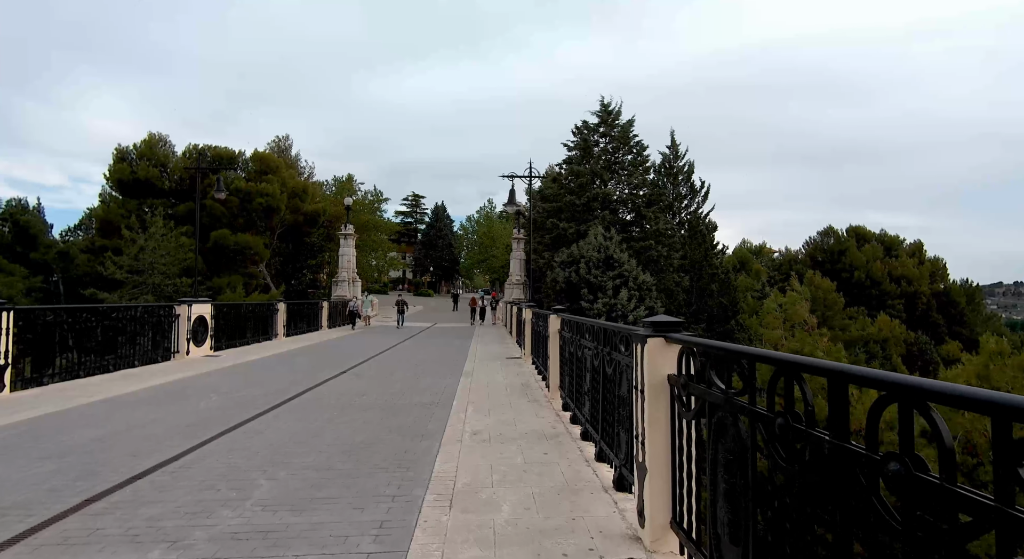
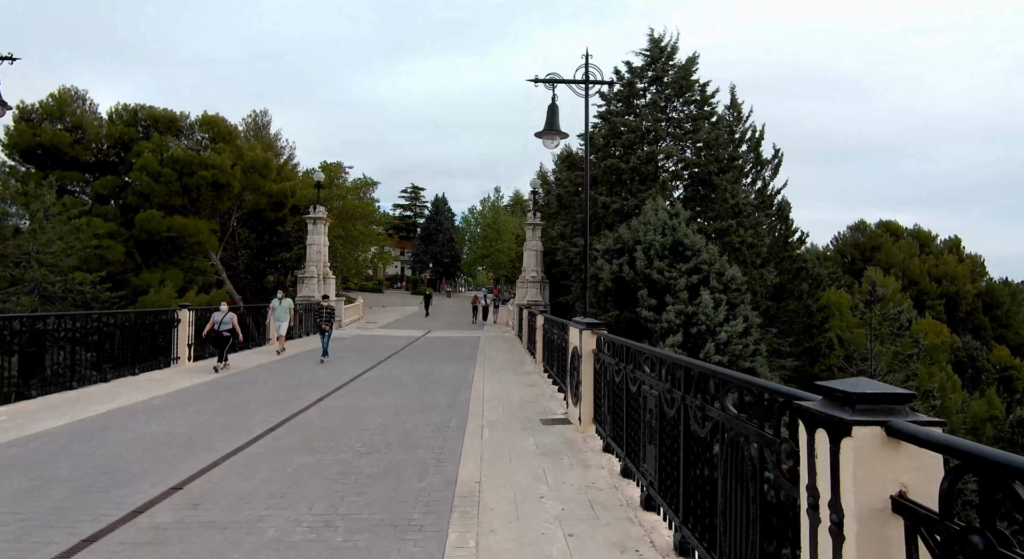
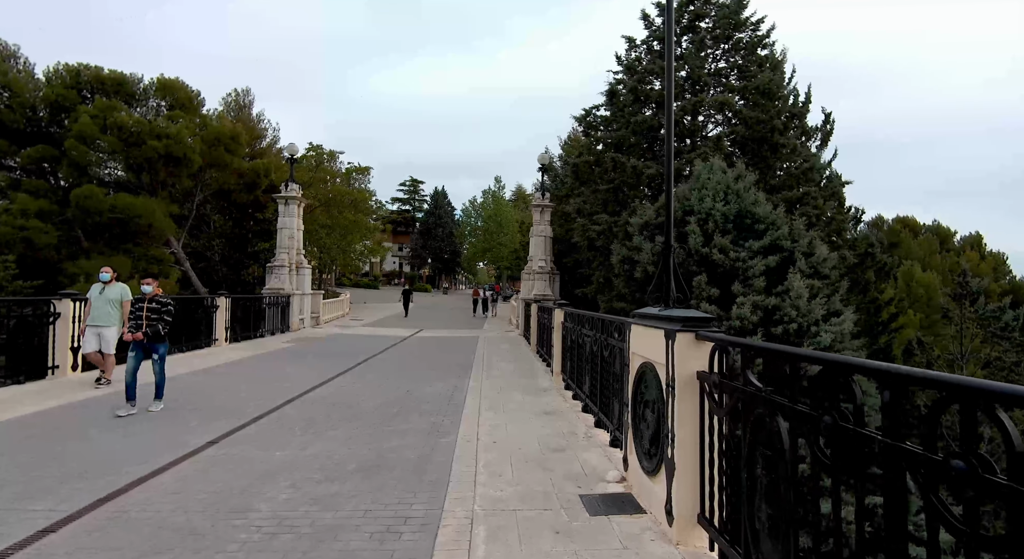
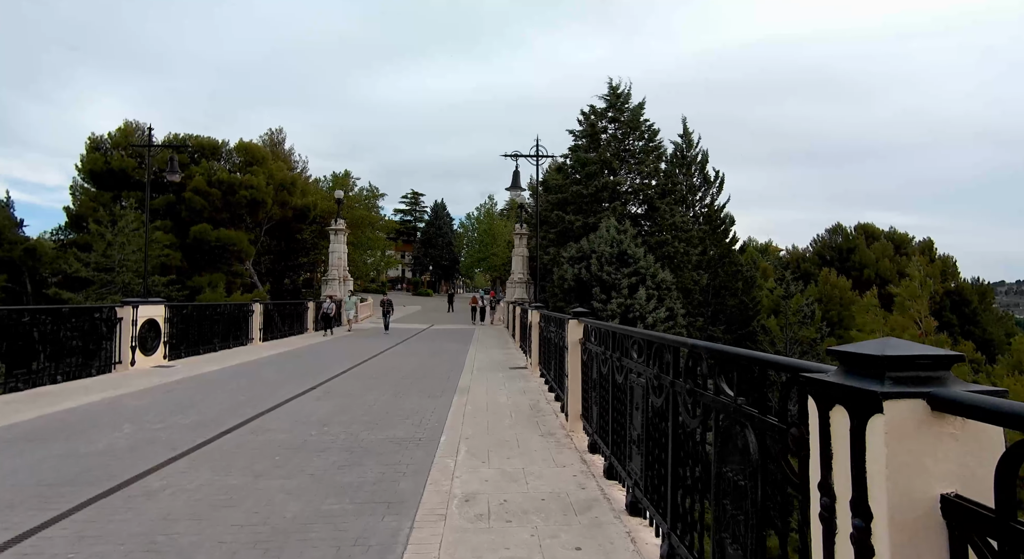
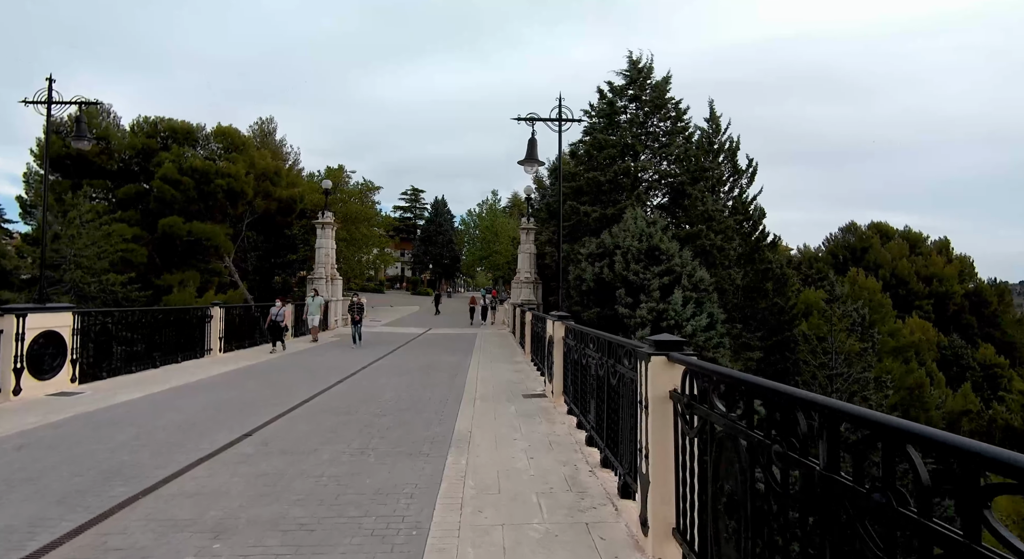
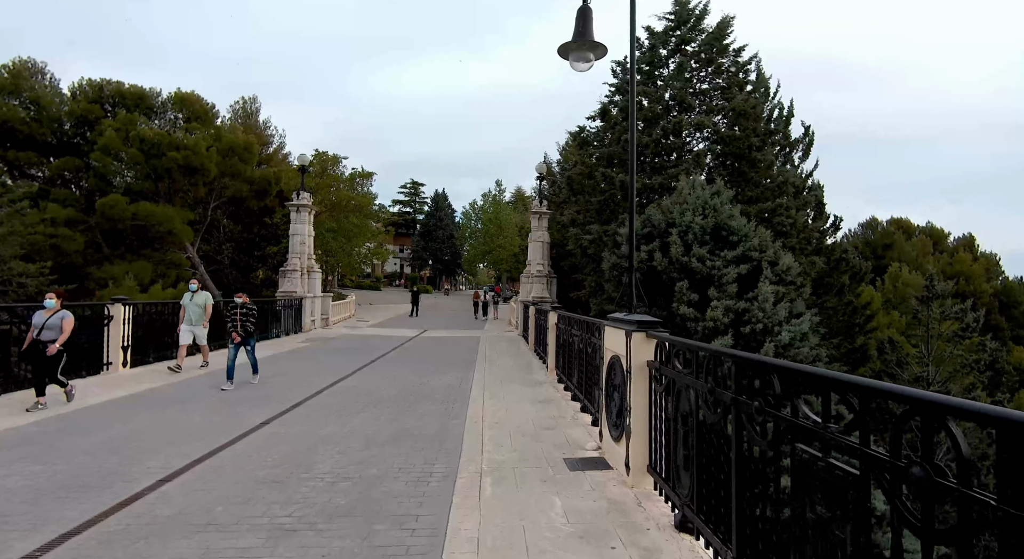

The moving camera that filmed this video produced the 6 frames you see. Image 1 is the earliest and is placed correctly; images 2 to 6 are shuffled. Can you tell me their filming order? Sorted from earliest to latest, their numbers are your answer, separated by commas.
4, 5, 2, 6, 3
